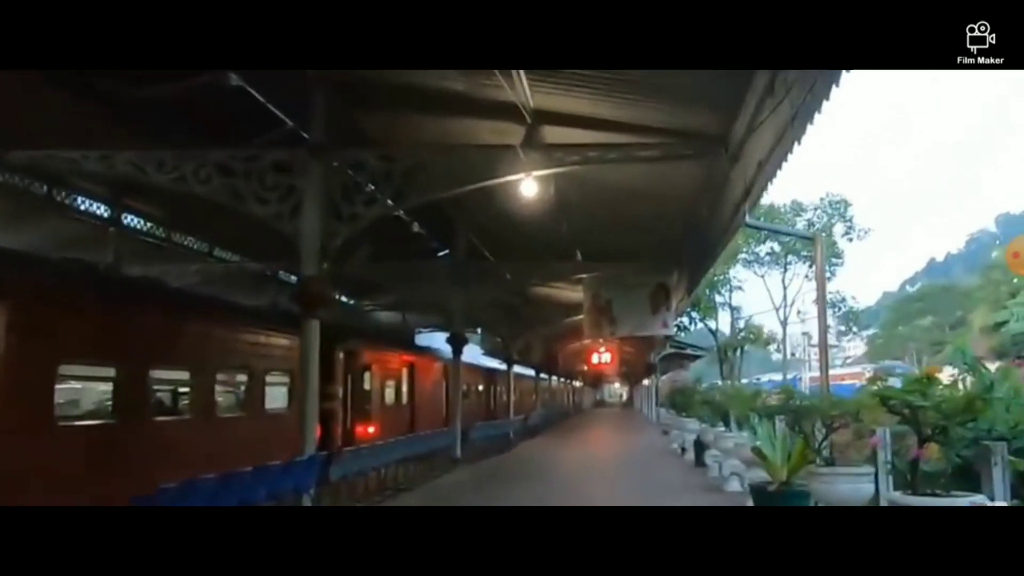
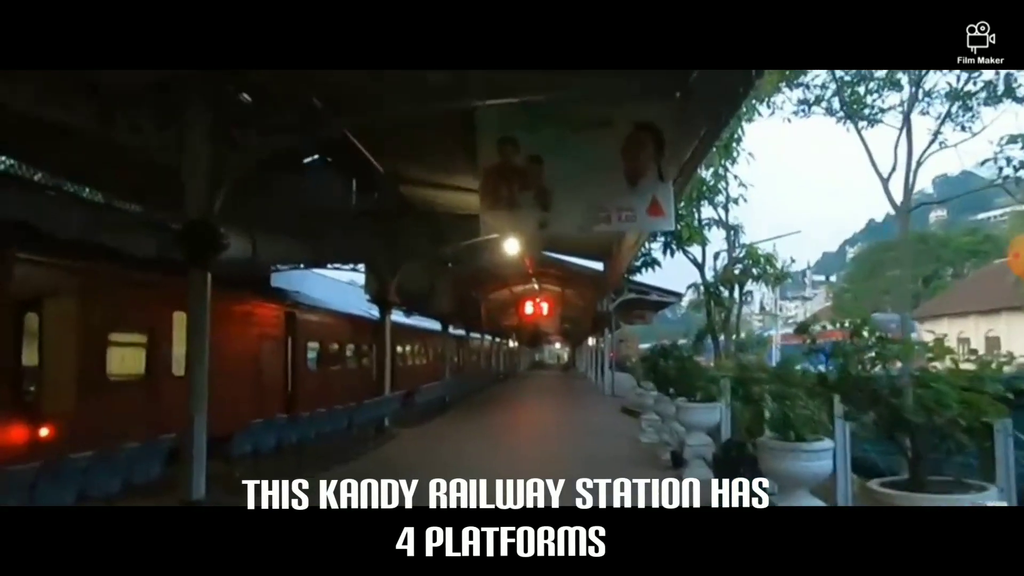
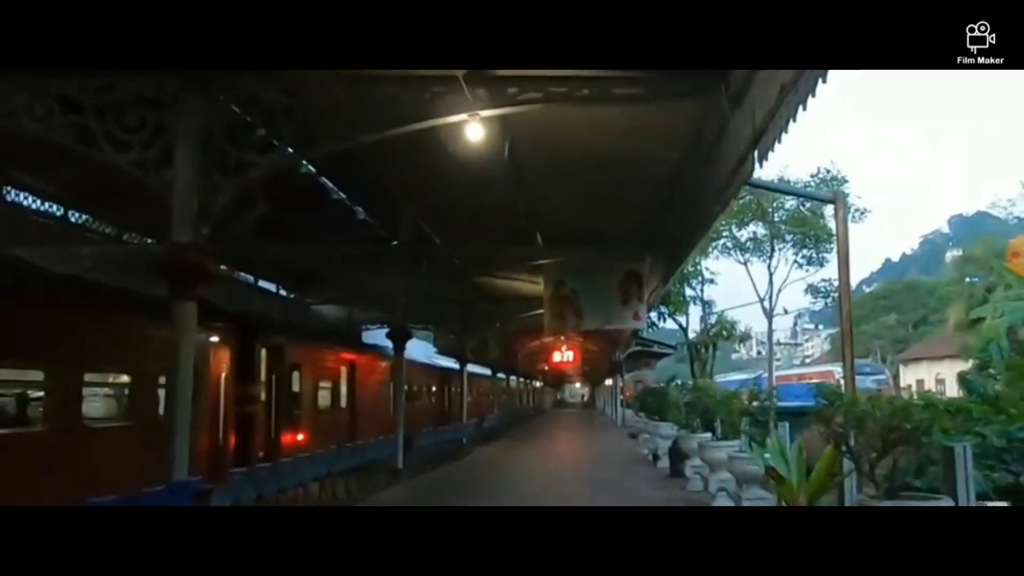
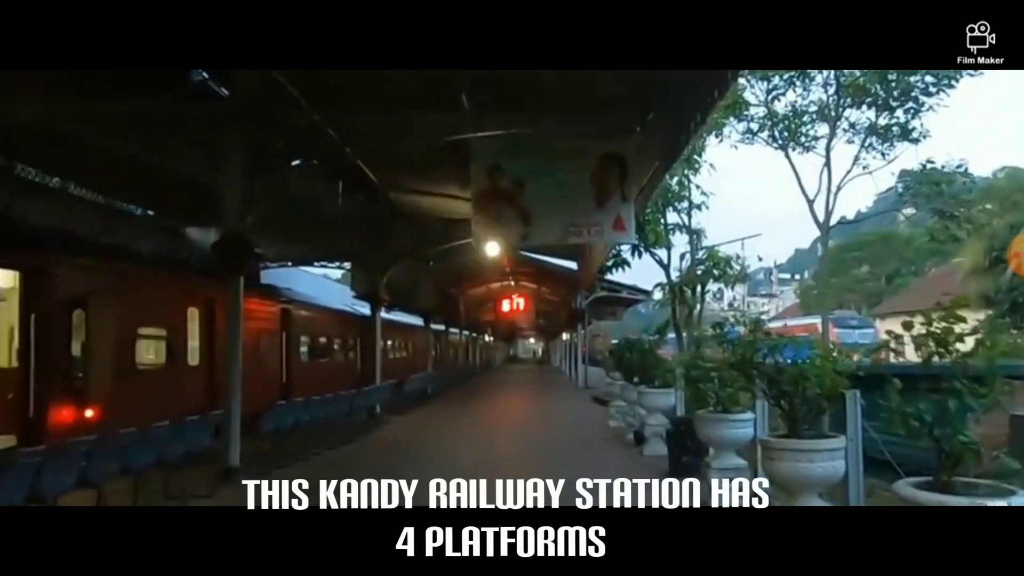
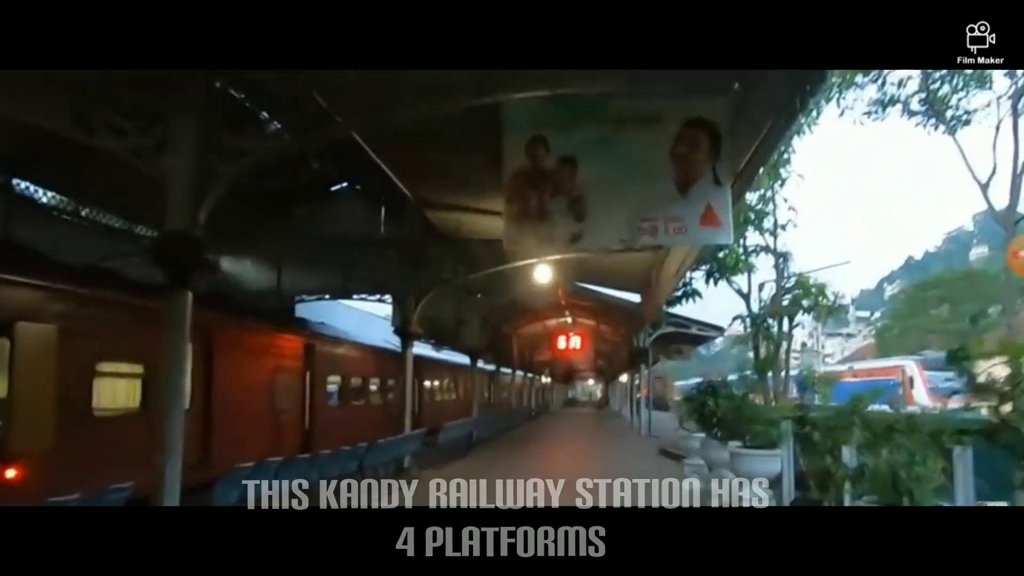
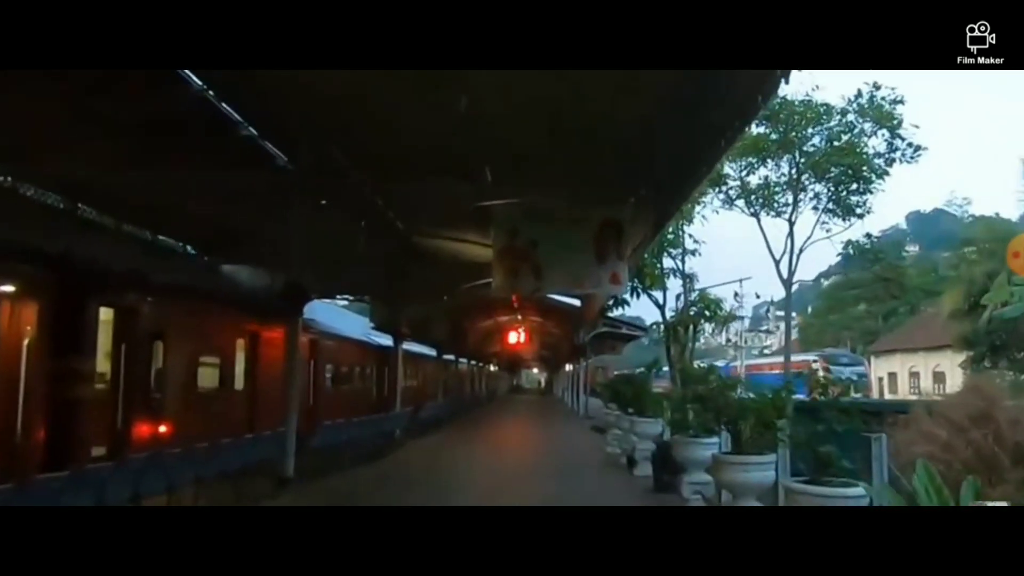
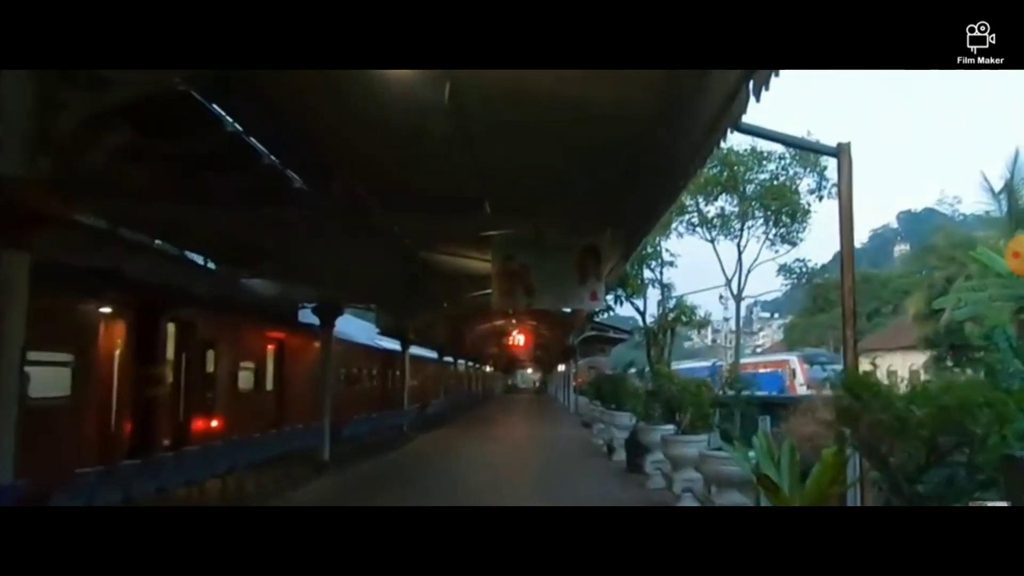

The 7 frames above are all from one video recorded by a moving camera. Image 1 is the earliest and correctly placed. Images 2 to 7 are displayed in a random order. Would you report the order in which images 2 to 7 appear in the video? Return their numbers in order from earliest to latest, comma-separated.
3, 7, 6, 4, 2, 5
